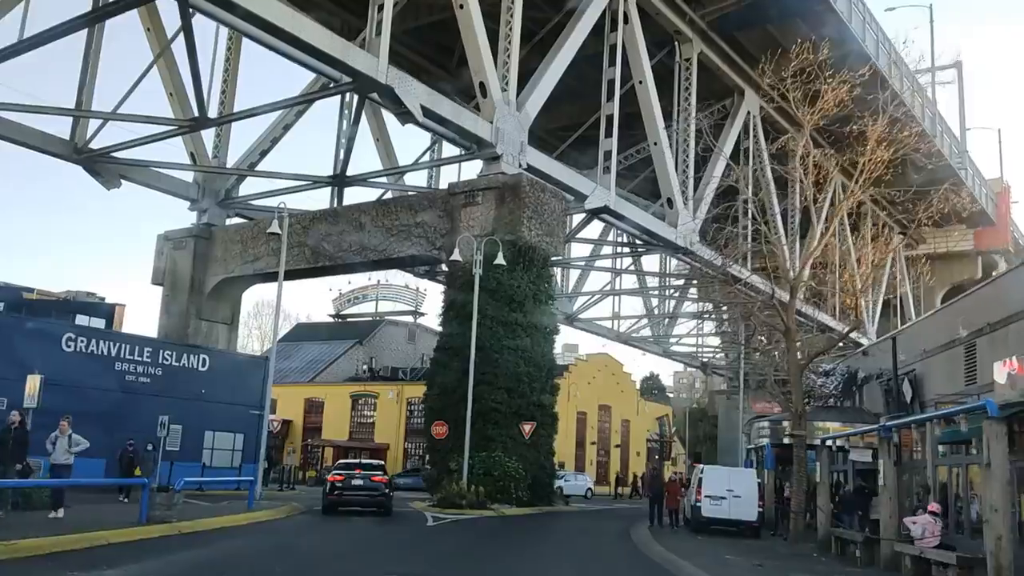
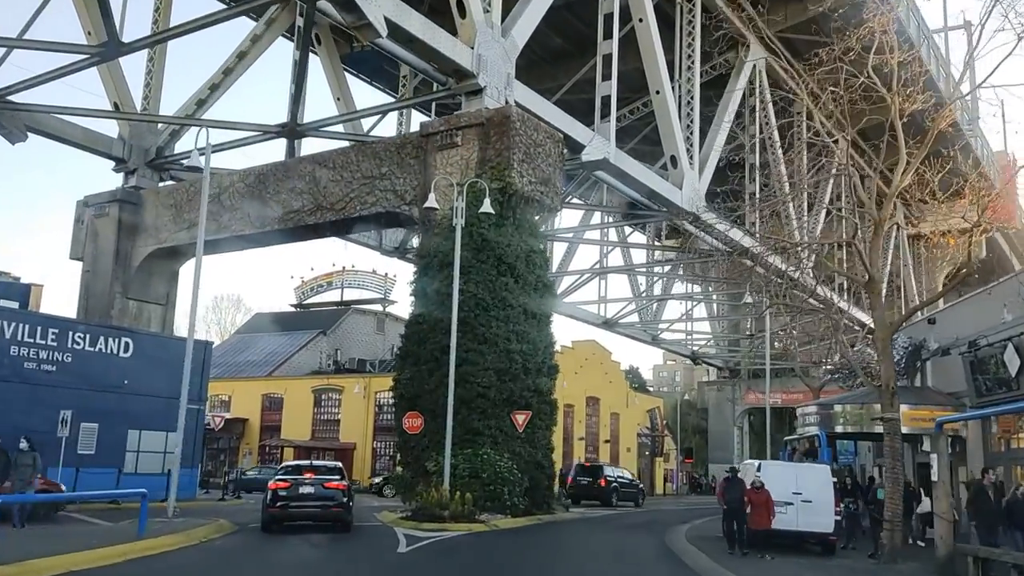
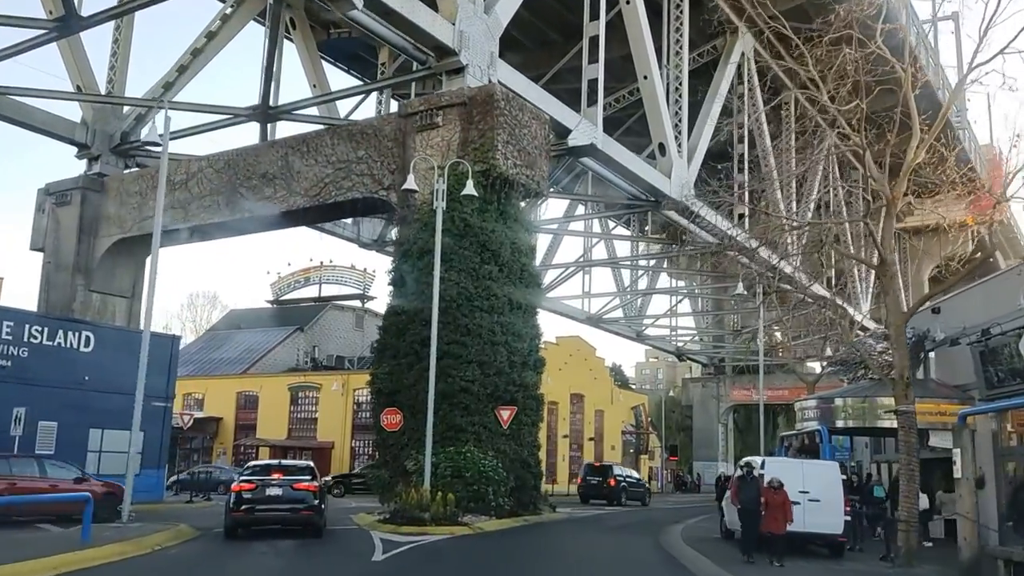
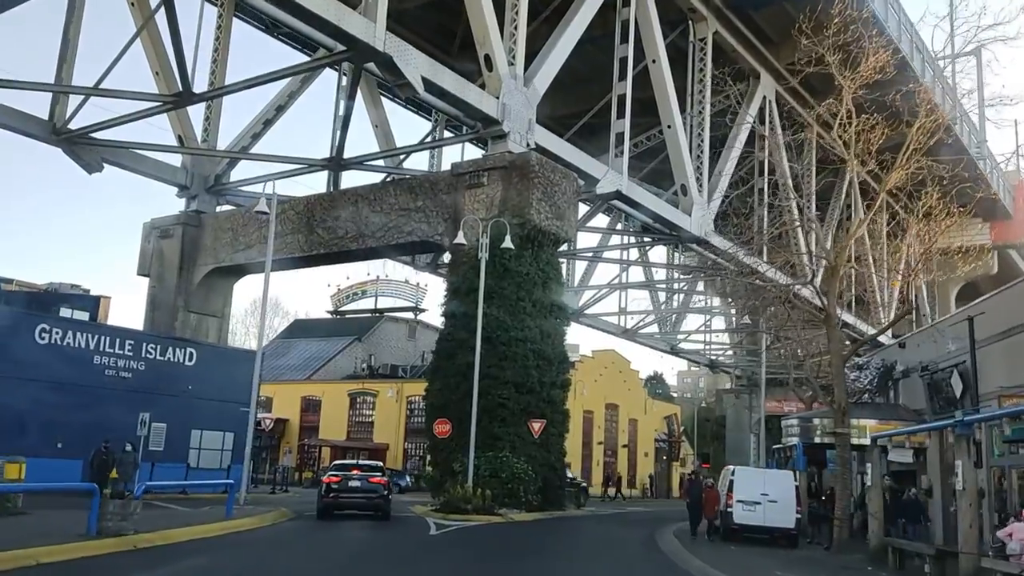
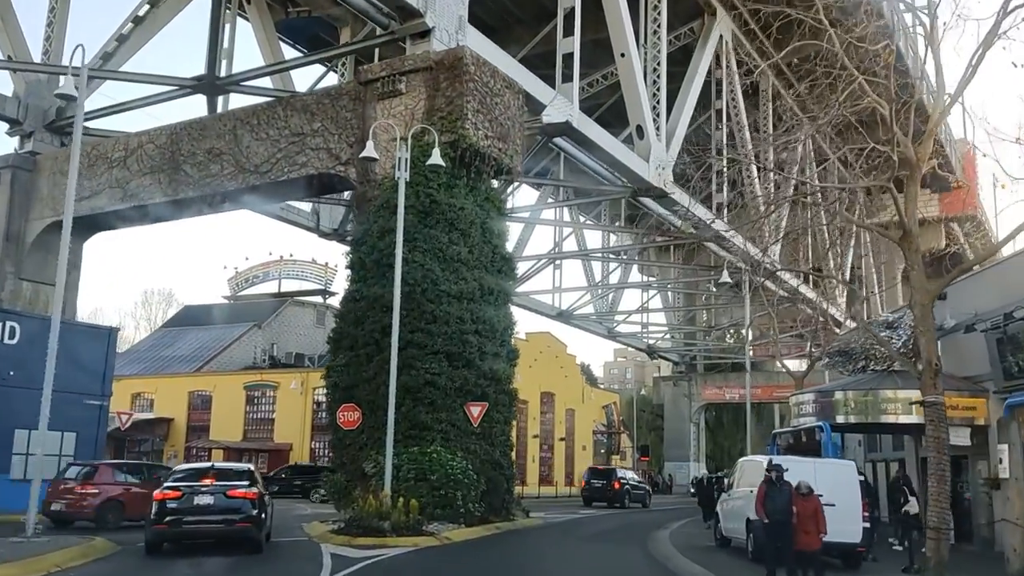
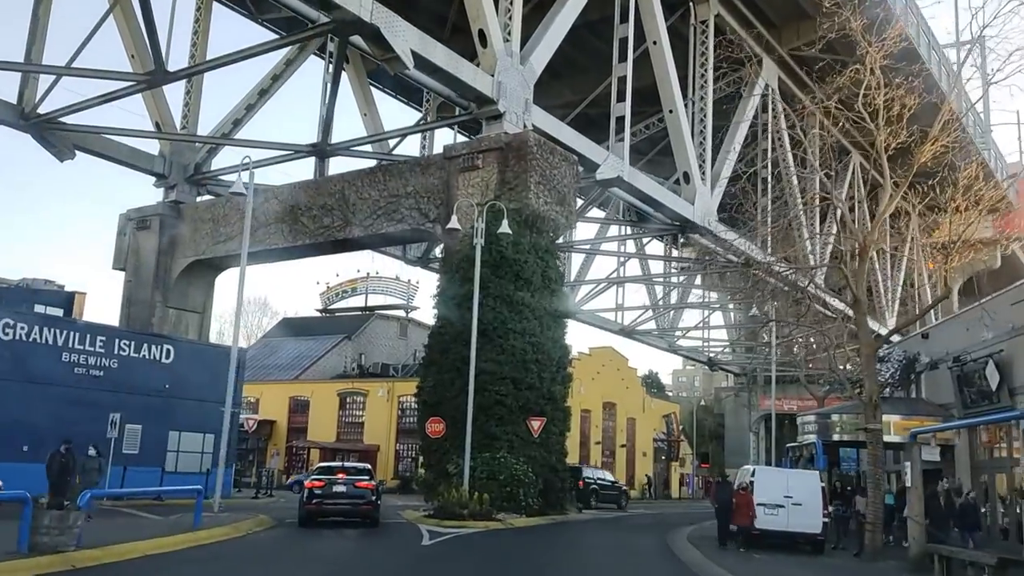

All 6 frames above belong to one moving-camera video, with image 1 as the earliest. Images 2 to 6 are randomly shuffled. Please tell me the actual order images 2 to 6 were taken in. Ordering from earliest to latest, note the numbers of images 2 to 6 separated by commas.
4, 6, 2, 3, 5
